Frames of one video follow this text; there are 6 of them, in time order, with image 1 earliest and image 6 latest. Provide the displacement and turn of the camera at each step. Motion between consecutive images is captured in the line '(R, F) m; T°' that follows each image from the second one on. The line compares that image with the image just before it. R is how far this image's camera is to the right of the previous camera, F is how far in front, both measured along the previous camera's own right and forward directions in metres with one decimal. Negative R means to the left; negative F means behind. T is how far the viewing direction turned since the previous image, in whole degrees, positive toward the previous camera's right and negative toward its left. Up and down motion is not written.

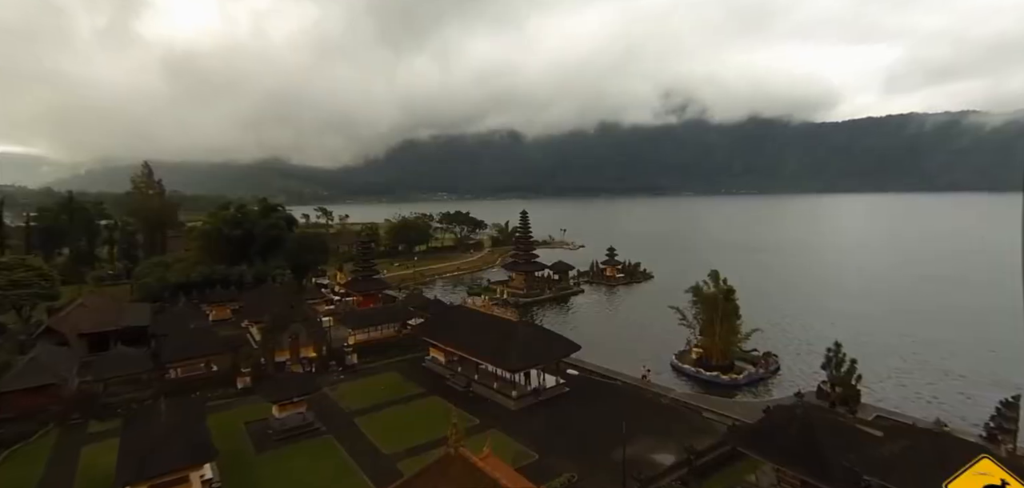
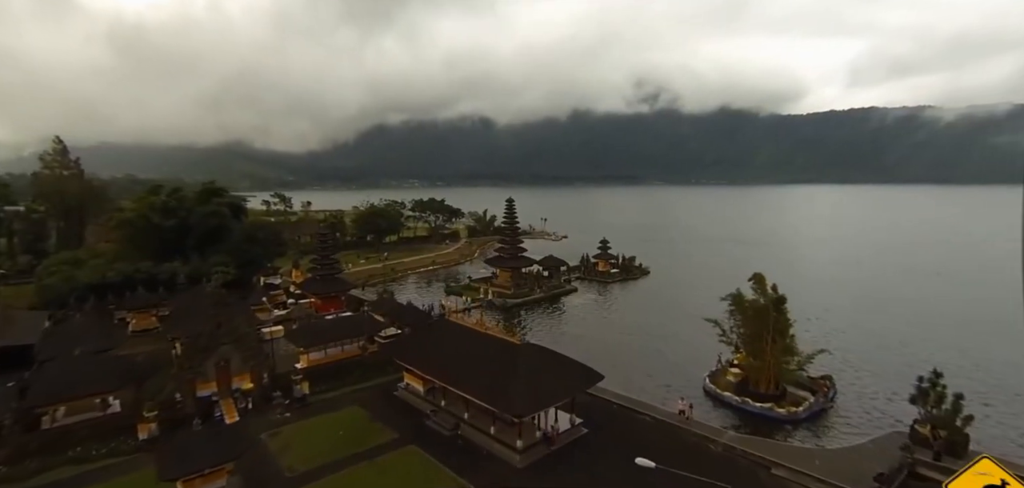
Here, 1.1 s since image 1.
(-1.5, +7.7) m; +3°
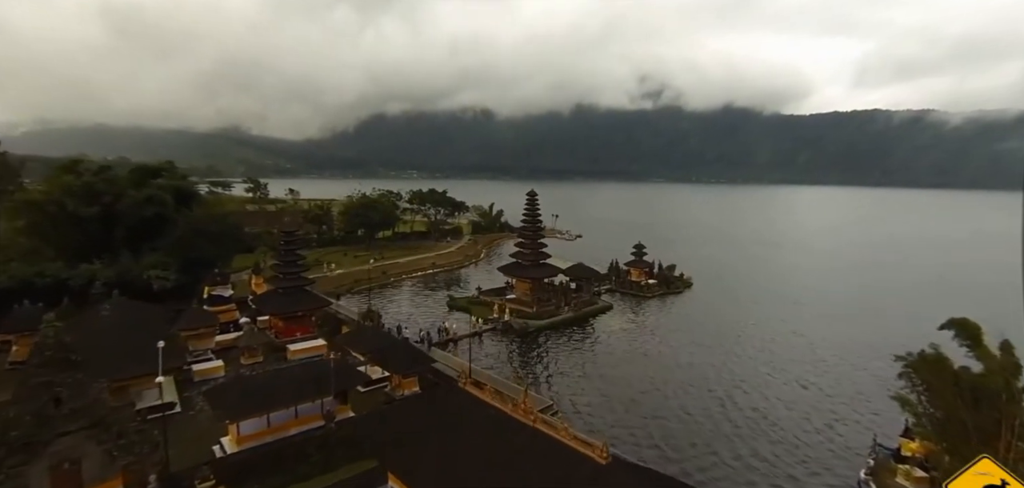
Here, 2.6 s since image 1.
(-2.1, +11.2) m; 0°
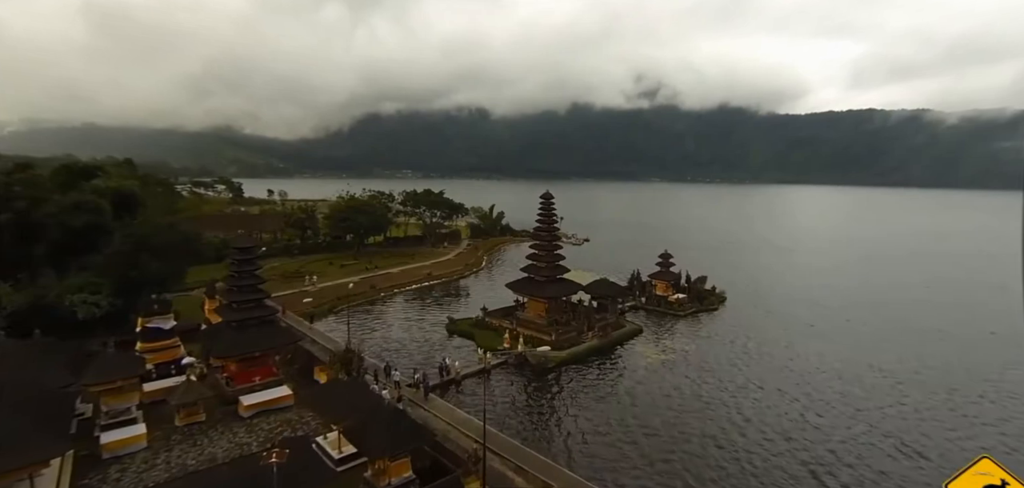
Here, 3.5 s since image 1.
(-1.2, +7.2) m; +1°
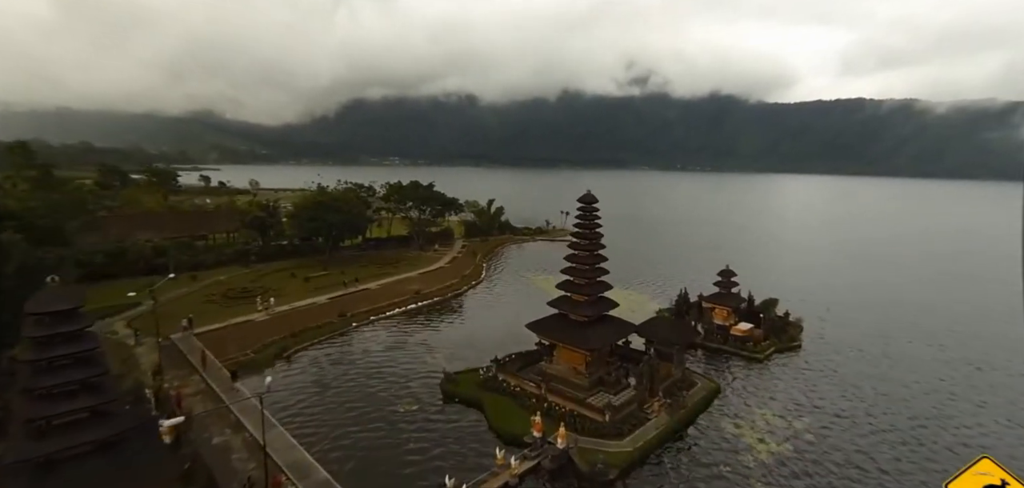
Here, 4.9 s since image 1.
(-1.9, +11.8) m; +1°
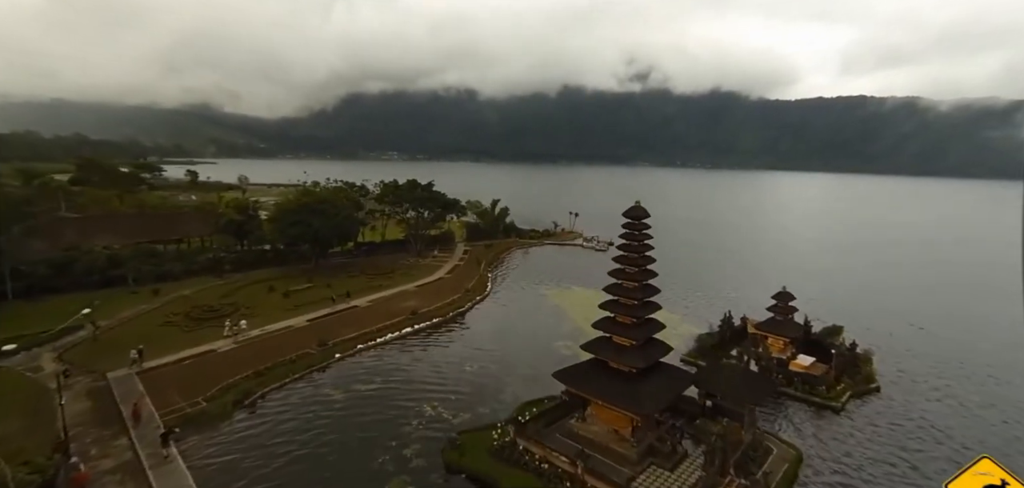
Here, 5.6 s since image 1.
(-1.1, +6.2) m; 0°
